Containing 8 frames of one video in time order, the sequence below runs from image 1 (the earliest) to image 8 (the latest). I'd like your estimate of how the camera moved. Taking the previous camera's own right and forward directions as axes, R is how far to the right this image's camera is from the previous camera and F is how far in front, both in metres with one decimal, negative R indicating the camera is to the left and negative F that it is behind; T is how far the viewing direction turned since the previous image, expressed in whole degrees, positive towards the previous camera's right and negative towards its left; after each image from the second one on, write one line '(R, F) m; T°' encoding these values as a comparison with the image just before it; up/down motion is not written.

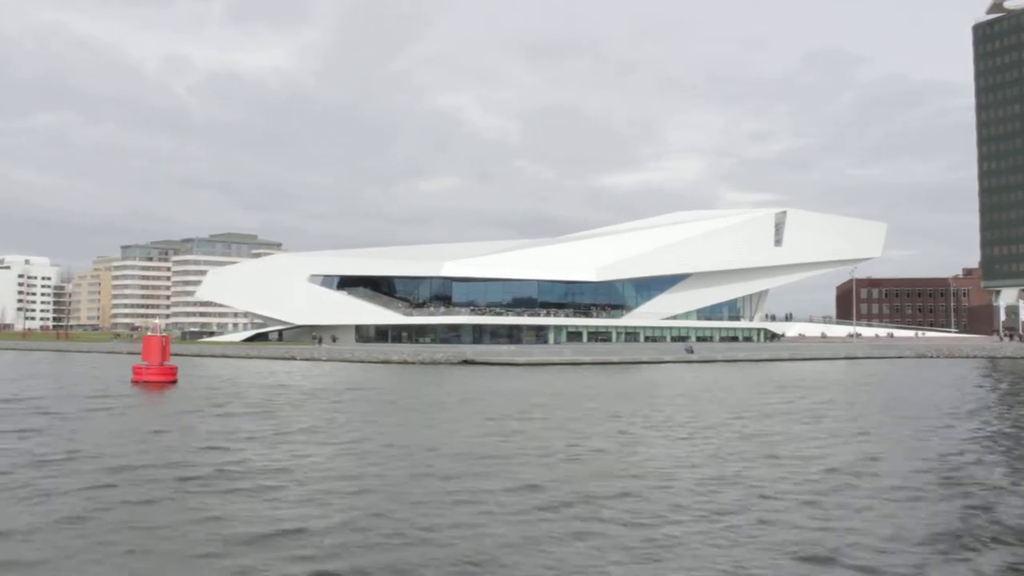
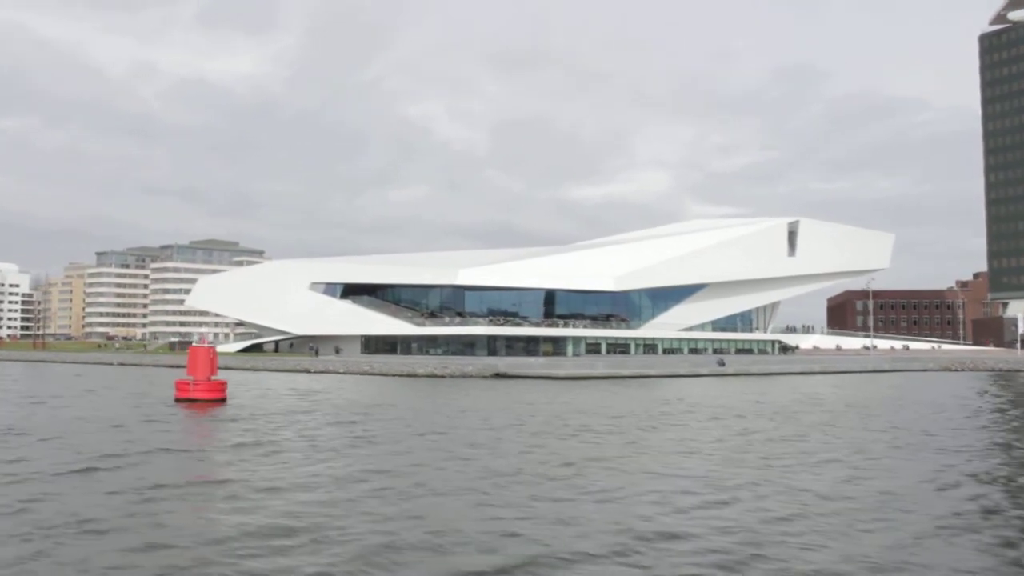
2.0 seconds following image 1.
(-2.2, +2.0) m; +2°
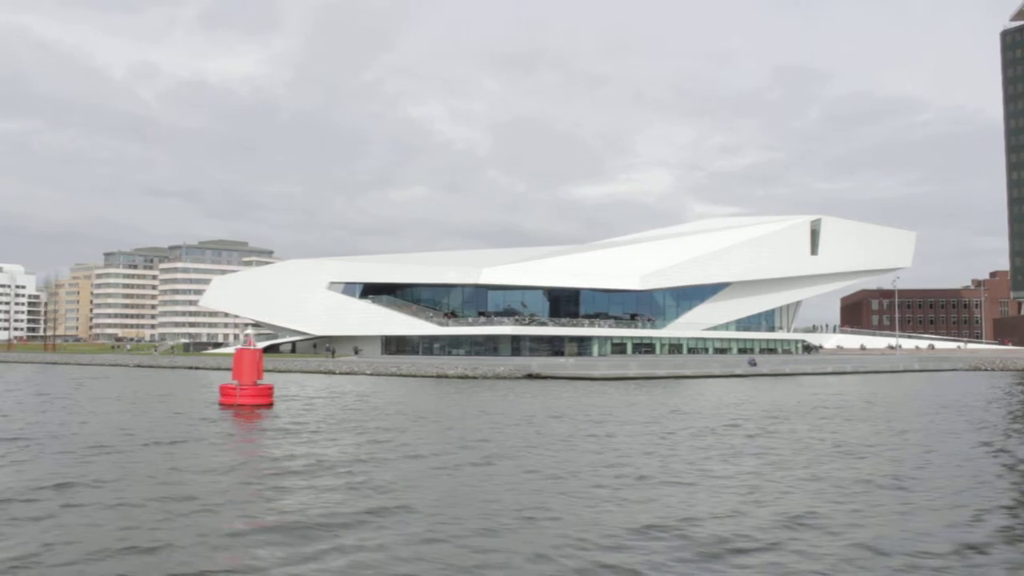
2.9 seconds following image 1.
(-1.0, +0.8) m; 0°
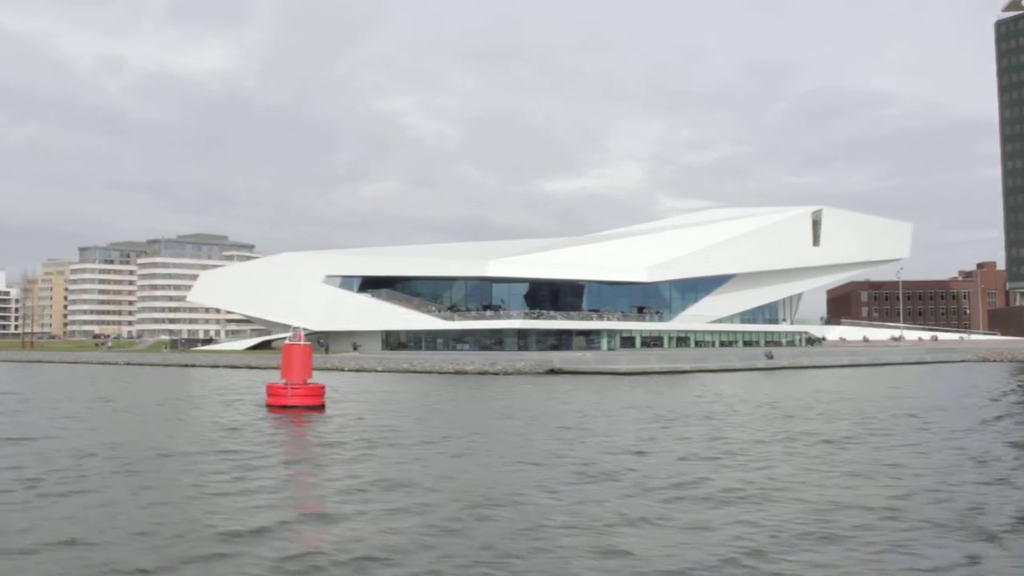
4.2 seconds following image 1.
(-1.5, +1.2) m; +2°
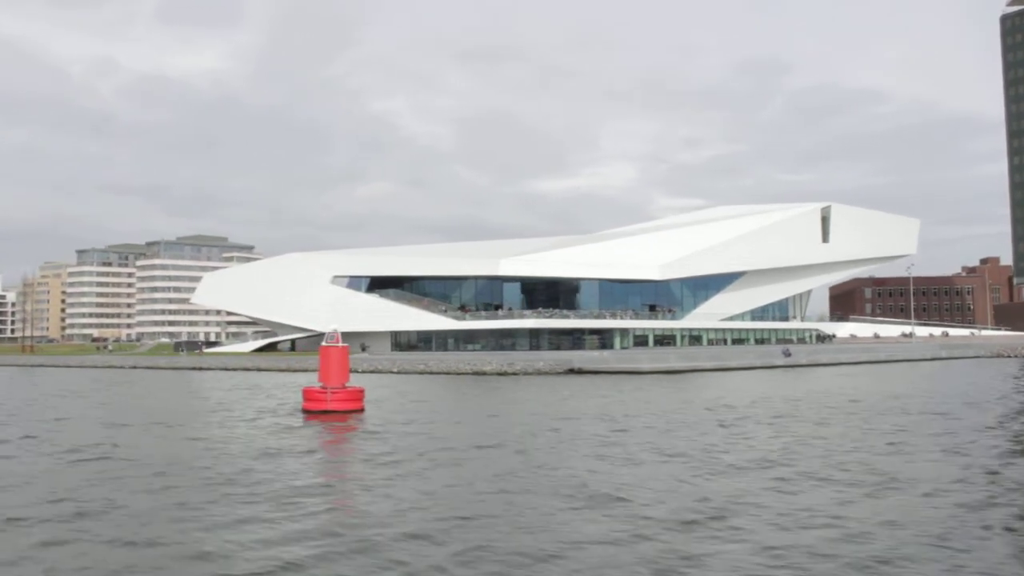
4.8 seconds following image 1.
(-0.7, +0.5) m; 0°
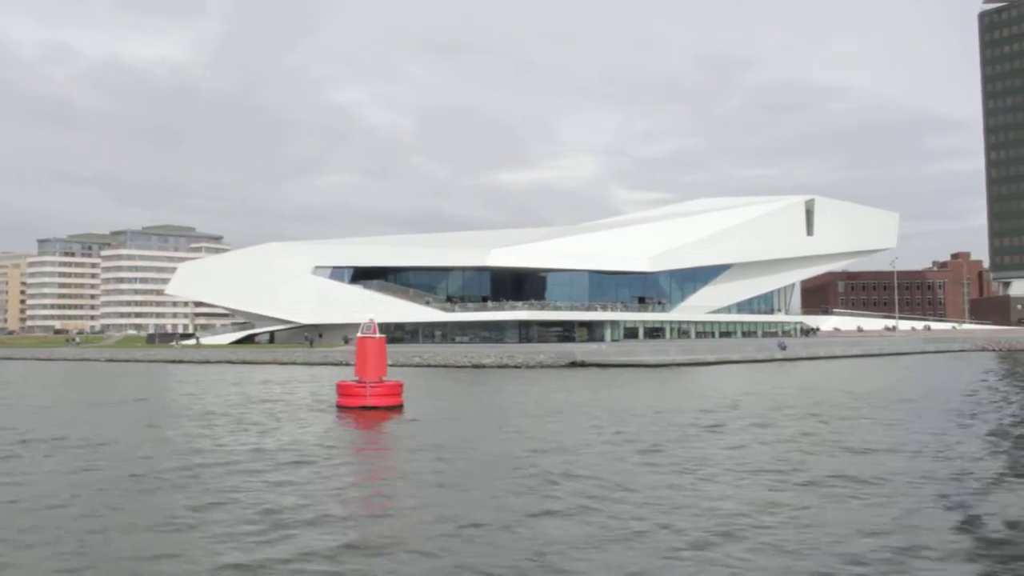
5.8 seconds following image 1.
(-1.1, +0.9) m; +2°
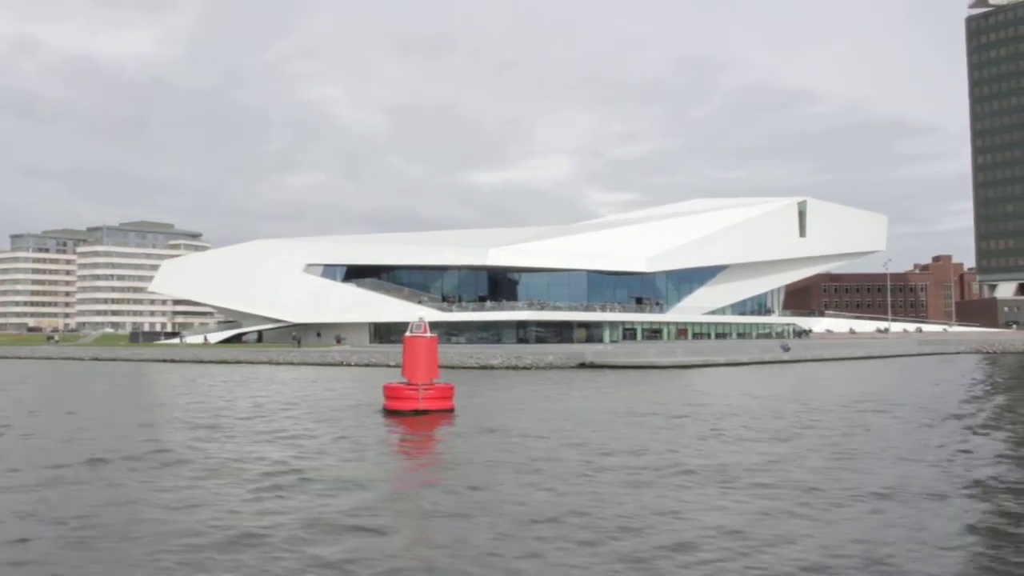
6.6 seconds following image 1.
(-1.0, +0.7) m; +2°
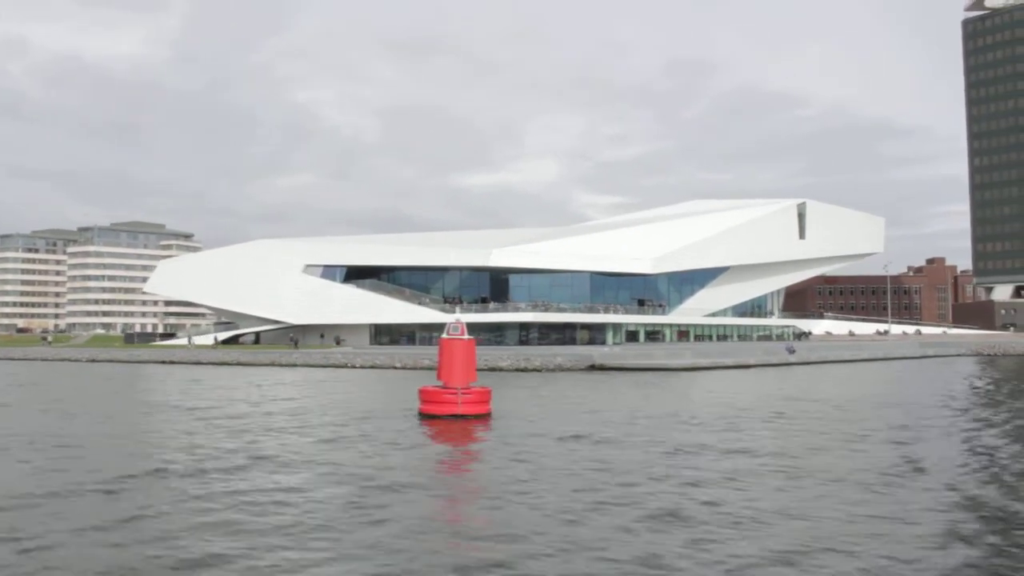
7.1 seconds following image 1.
(-0.6, +0.4) m; +1°
